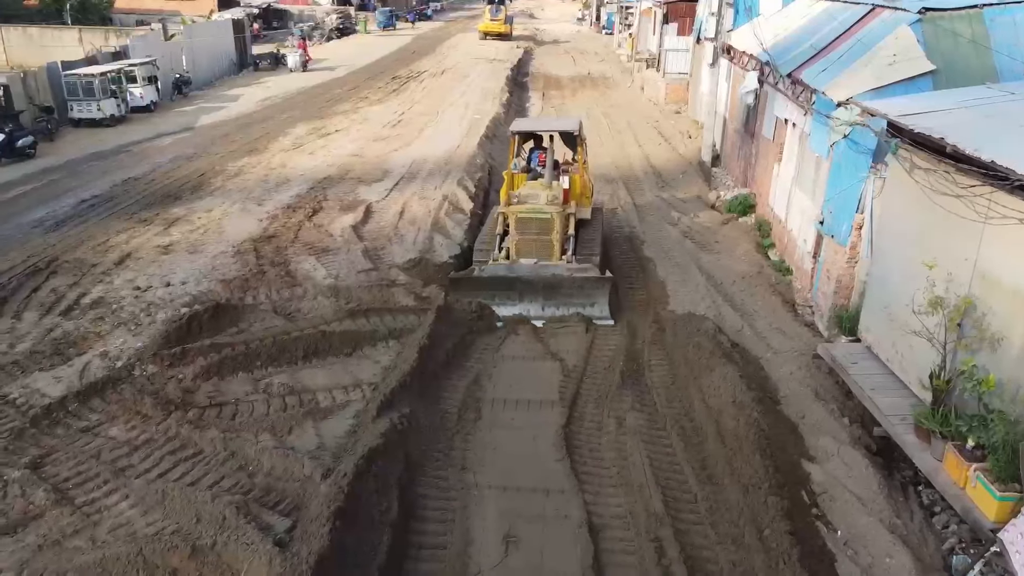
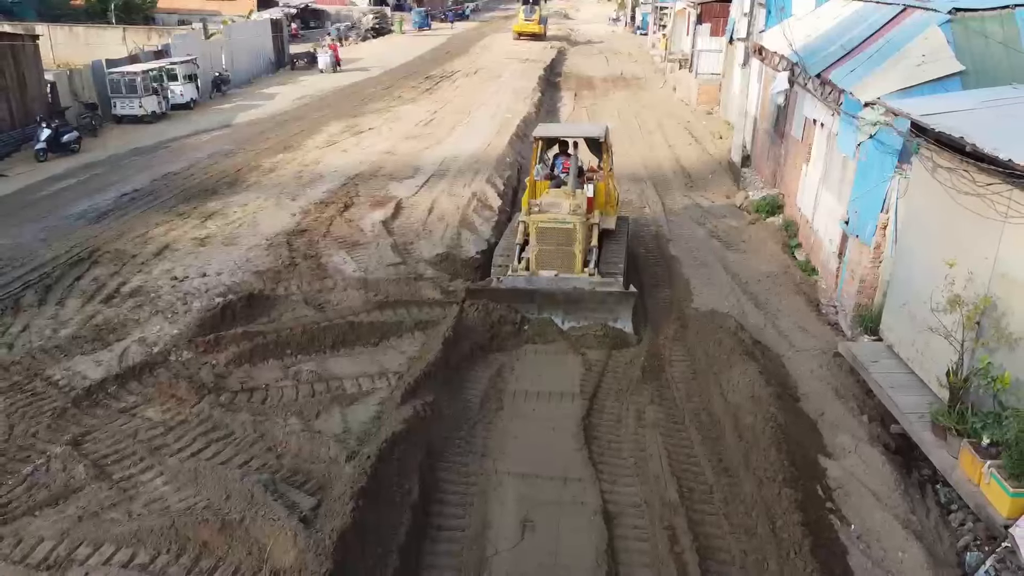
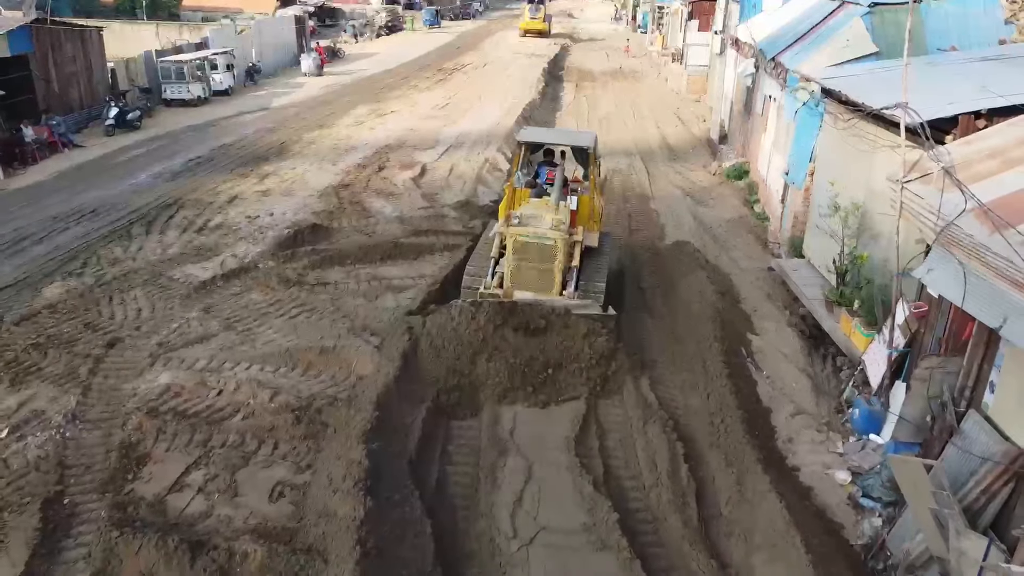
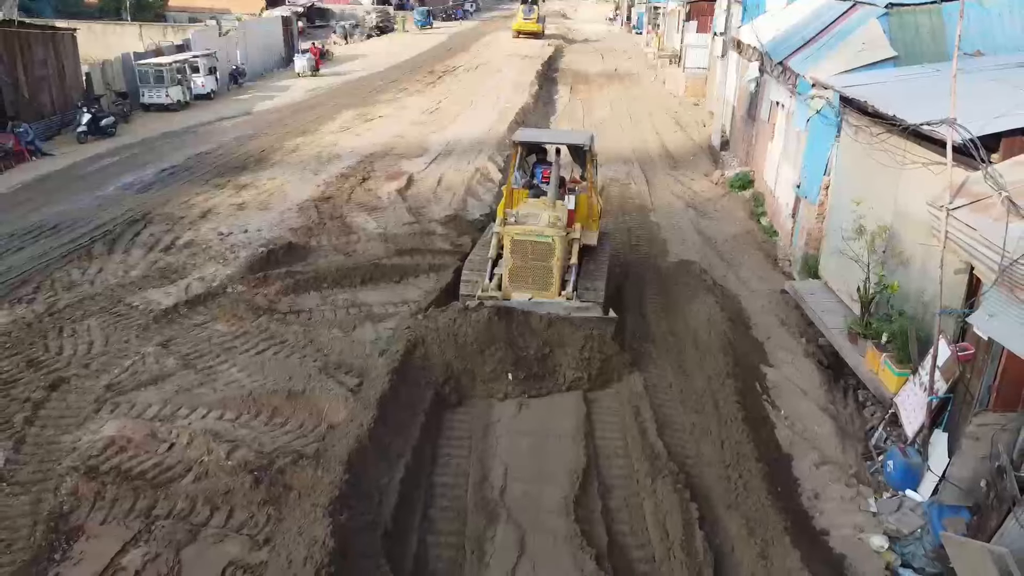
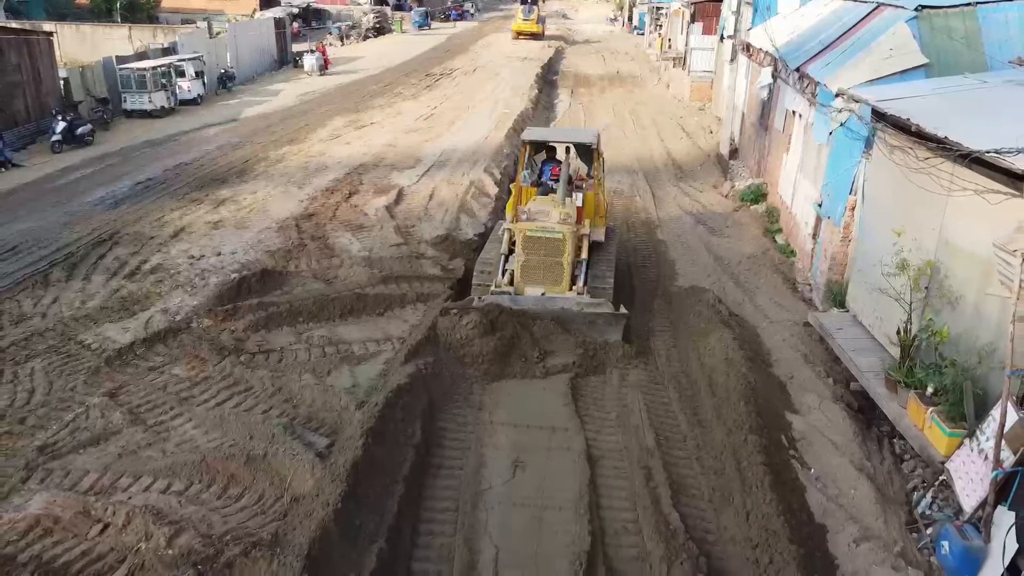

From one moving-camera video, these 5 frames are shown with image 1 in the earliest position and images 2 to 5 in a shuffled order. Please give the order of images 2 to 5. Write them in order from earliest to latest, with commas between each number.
2, 5, 4, 3
